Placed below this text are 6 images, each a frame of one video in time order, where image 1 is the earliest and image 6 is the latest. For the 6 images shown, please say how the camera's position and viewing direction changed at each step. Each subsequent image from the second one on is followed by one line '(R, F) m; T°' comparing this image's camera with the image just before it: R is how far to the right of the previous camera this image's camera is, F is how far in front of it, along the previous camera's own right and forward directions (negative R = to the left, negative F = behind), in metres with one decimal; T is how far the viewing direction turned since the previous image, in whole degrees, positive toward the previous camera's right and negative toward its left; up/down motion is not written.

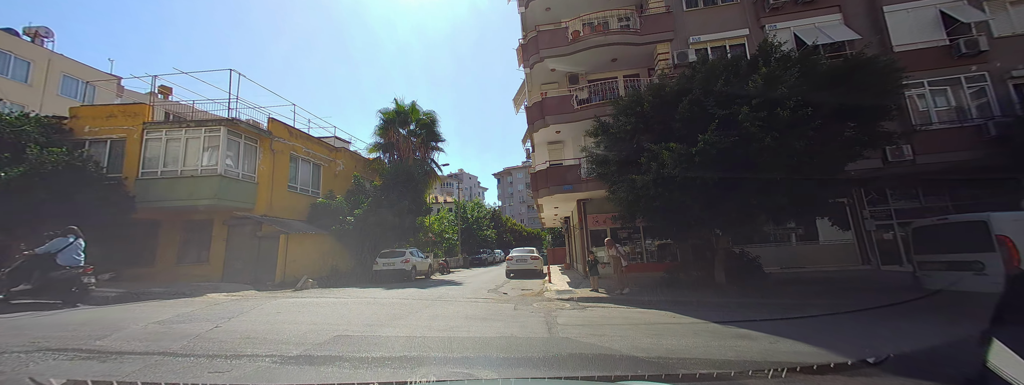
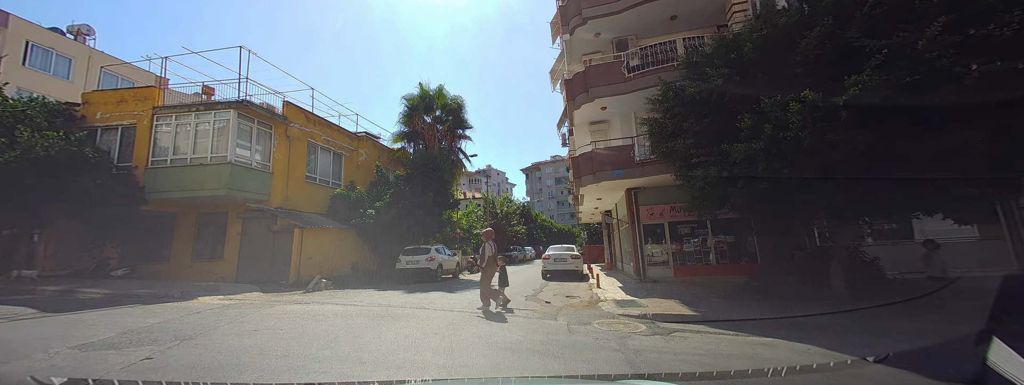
(-0.4, +2.0) m; -5°
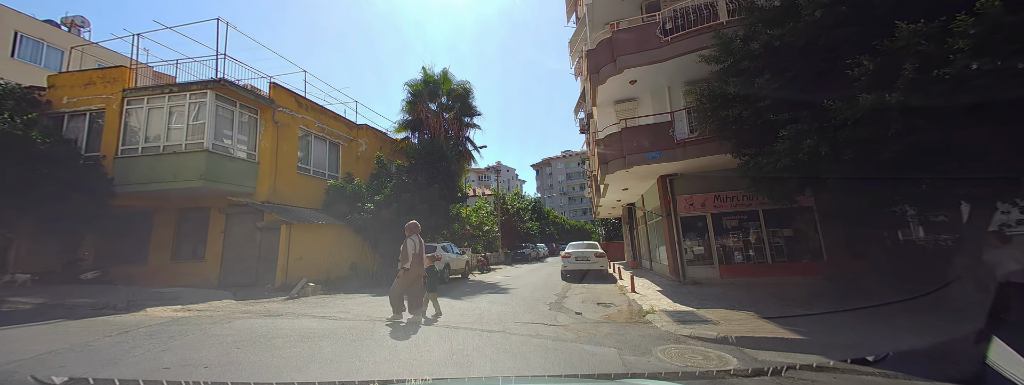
(-0.2, +1.7) m; -2°
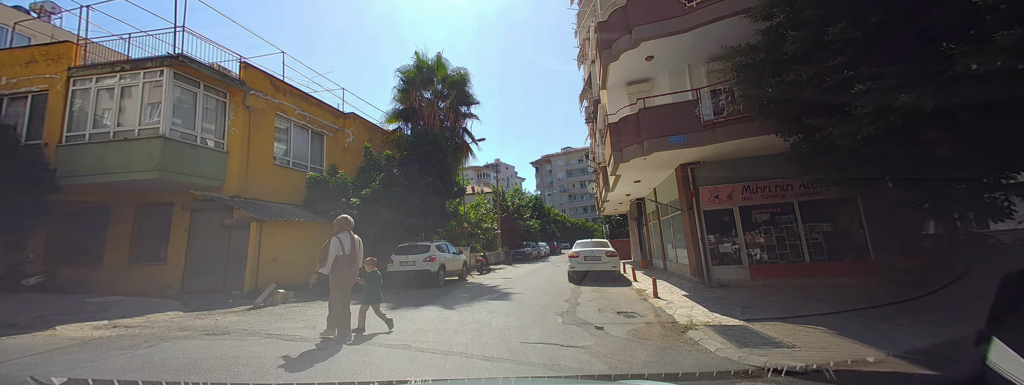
(-0.1, +1.3) m; 0°
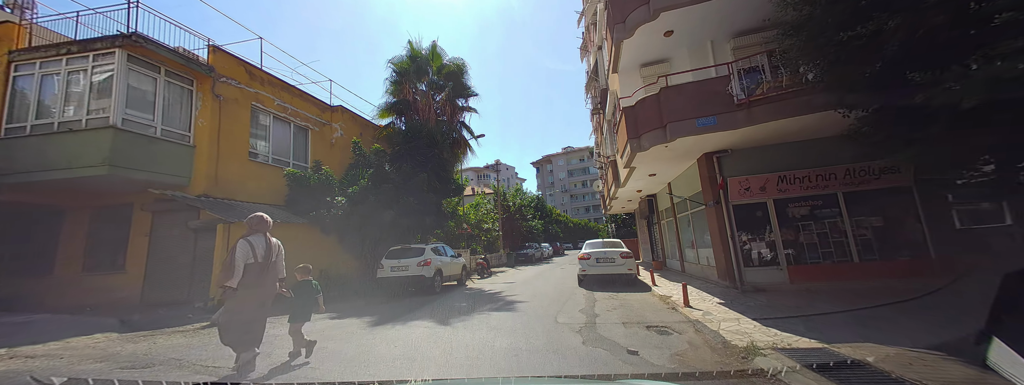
(-0.1, +1.2) m; 0°
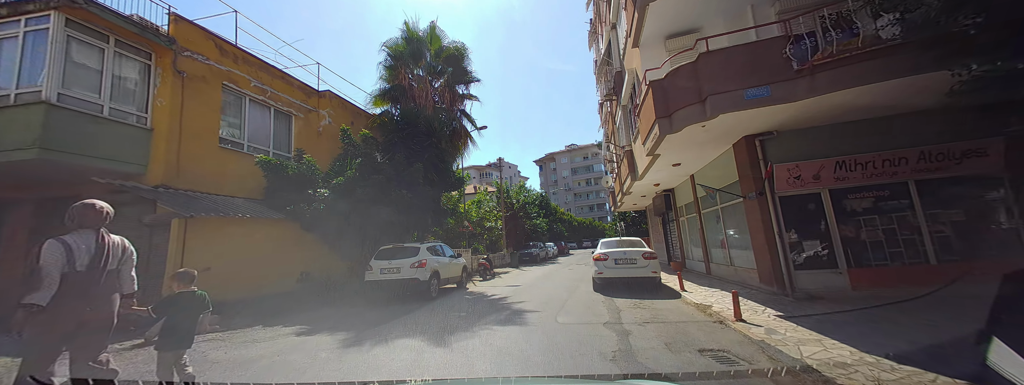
(-0.1, +1.3) m; 0°
